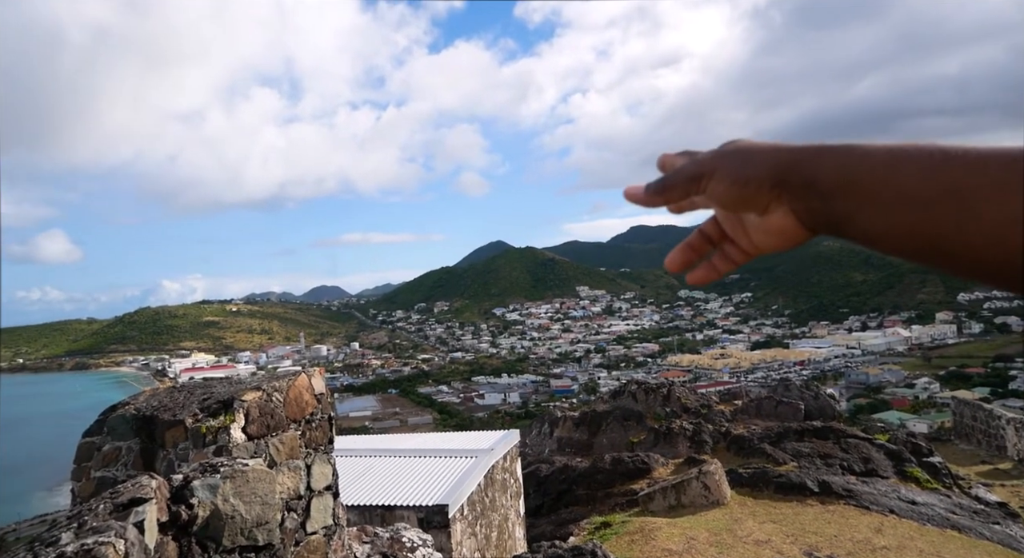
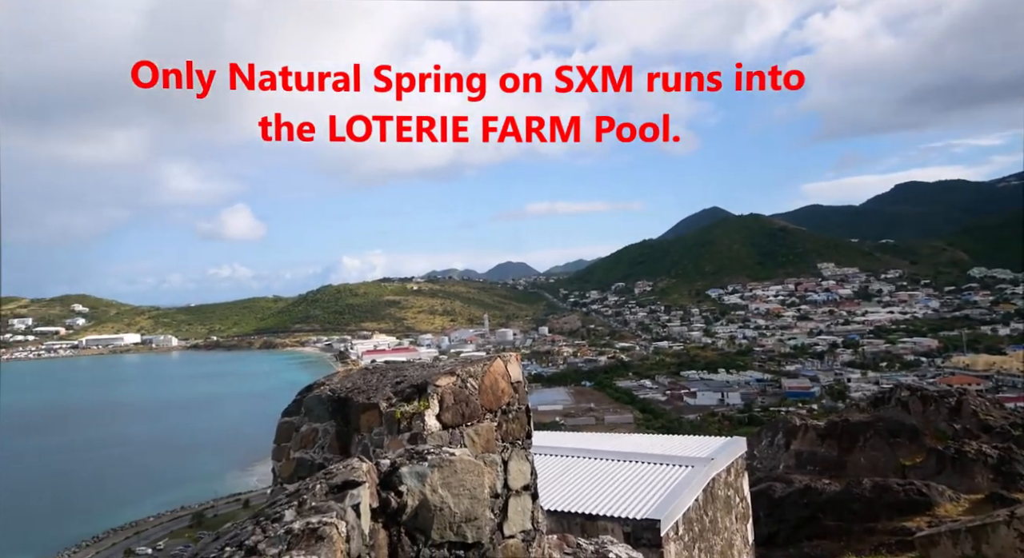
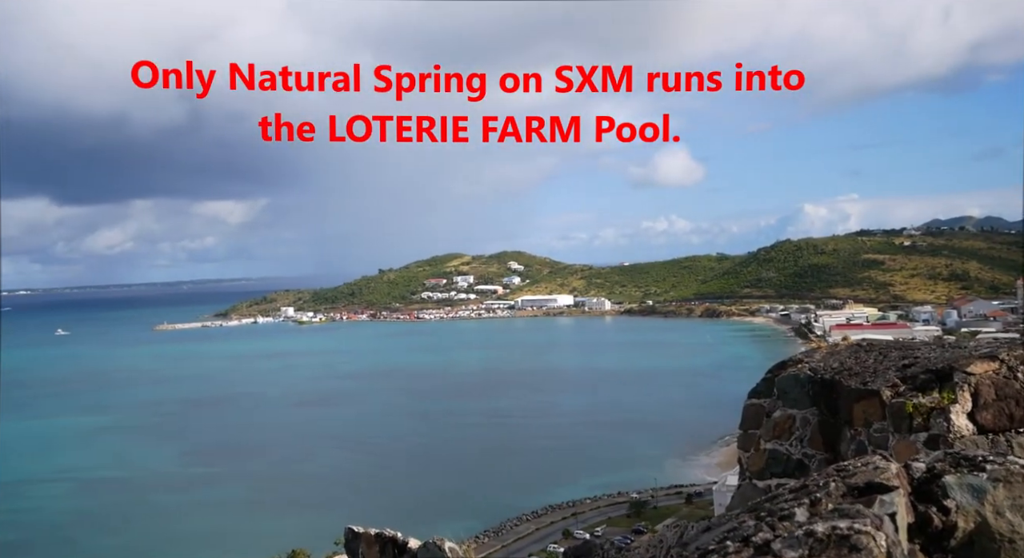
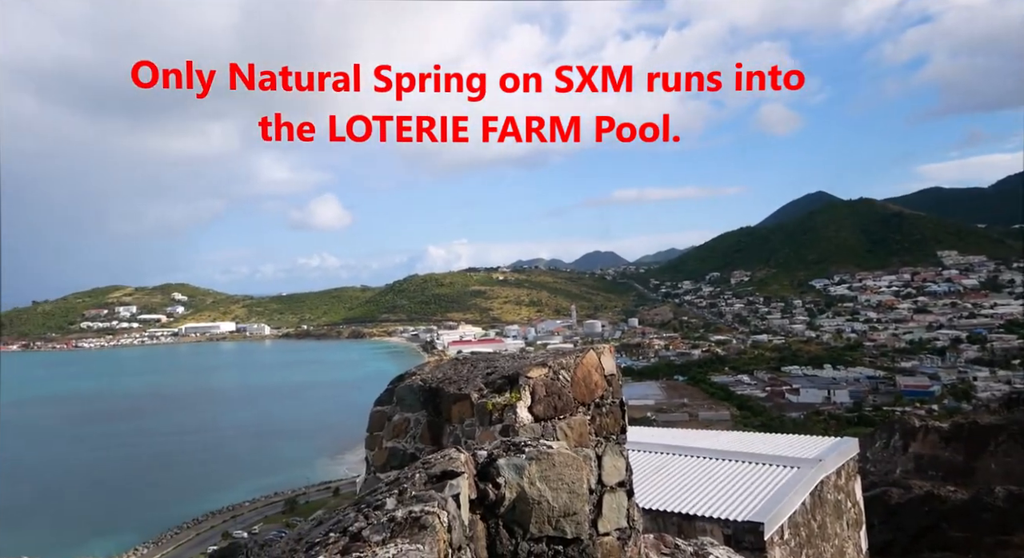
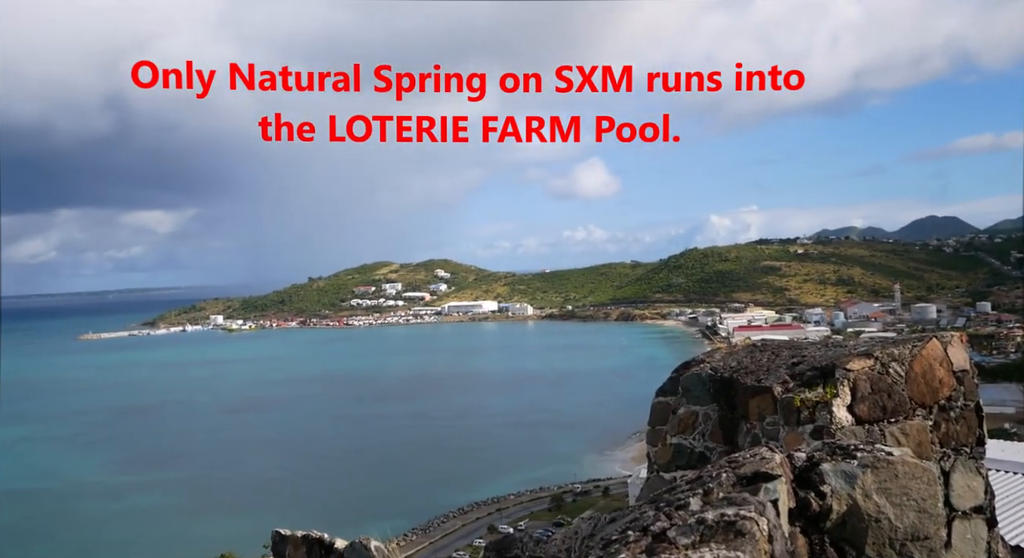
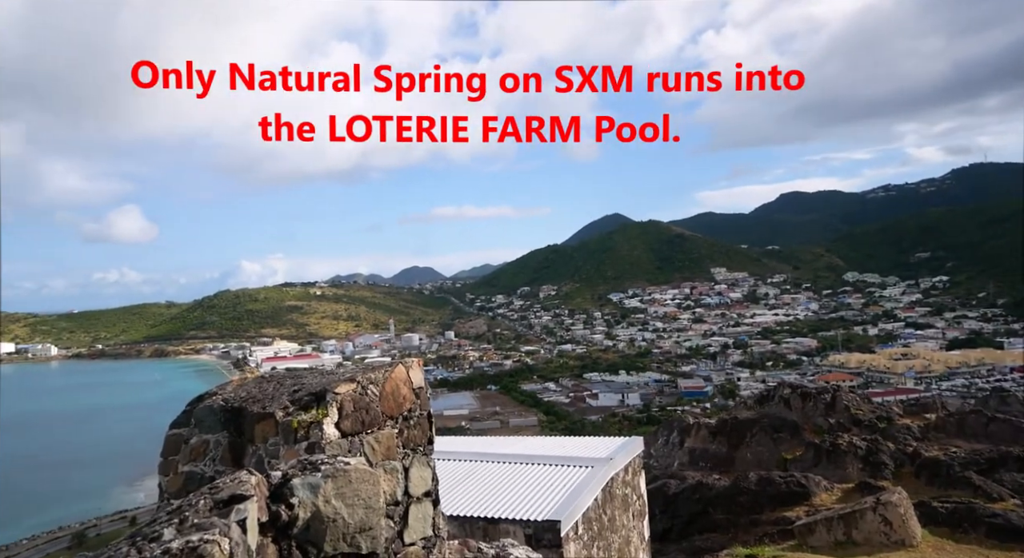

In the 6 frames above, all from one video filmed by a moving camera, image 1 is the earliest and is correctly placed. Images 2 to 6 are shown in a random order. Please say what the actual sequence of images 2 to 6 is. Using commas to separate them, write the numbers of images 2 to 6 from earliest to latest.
6, 2, 4, 5, 3
